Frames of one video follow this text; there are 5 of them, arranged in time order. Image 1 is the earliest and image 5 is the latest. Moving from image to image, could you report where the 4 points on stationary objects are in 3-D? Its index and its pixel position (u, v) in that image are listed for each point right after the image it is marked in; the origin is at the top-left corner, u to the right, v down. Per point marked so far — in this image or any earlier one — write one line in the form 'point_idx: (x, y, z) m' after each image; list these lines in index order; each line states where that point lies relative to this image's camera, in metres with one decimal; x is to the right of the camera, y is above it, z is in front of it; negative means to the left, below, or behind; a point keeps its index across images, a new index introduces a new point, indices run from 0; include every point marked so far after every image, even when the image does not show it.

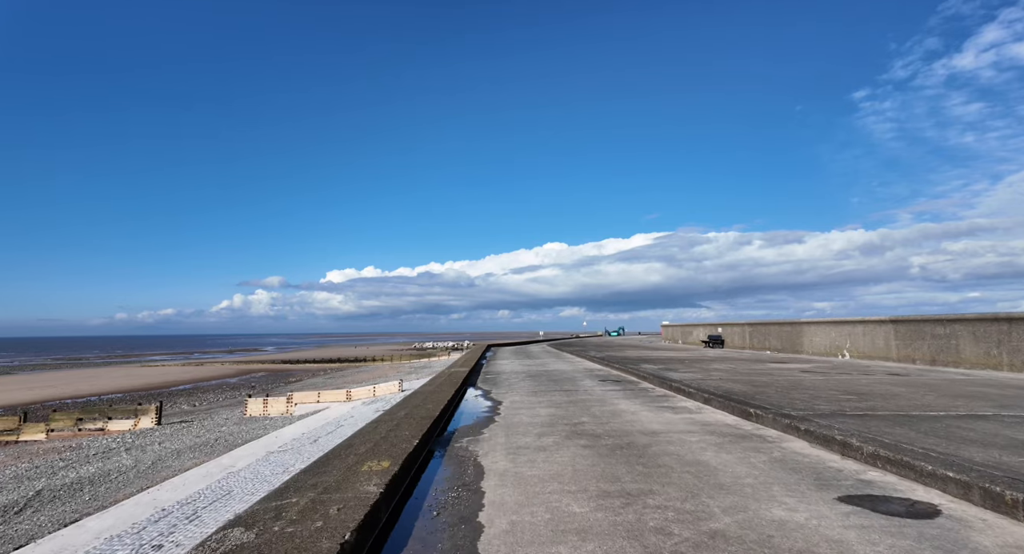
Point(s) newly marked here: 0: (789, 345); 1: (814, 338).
0: (+9.8, -2.4, +17.8) m
1: (+9.8, -2.0, +16.5) m
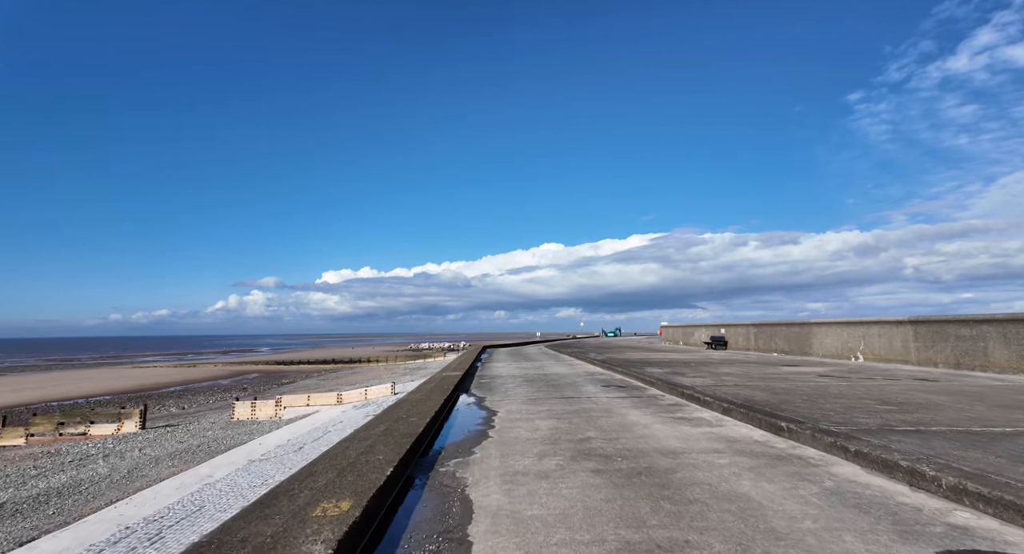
0: (+9.7, -2.4, +17.1) m
1: (+9.7, -1.9, +15.7) m
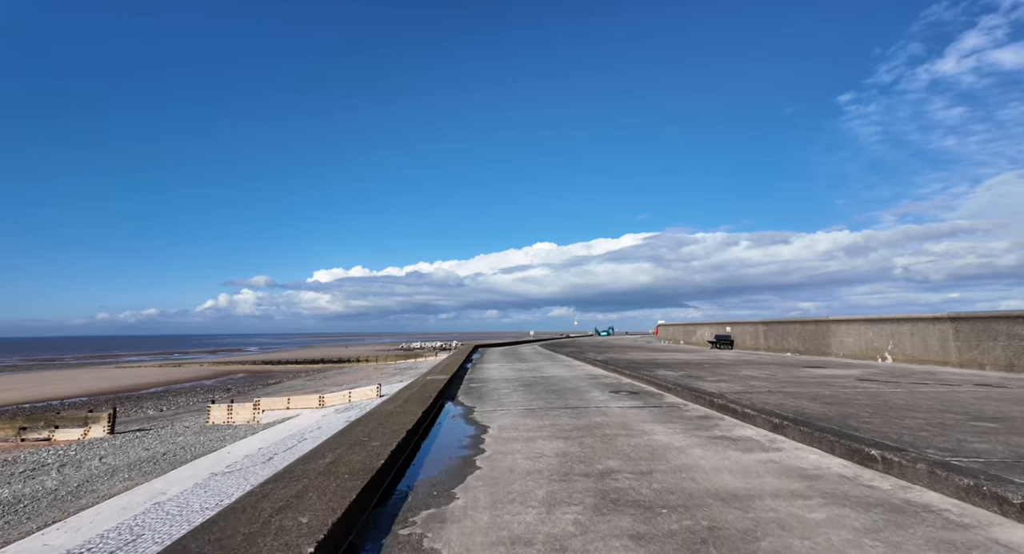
0: (+9.5, -2.2, +15.8) m
1: (+9.5, -1.7, +14.5) m
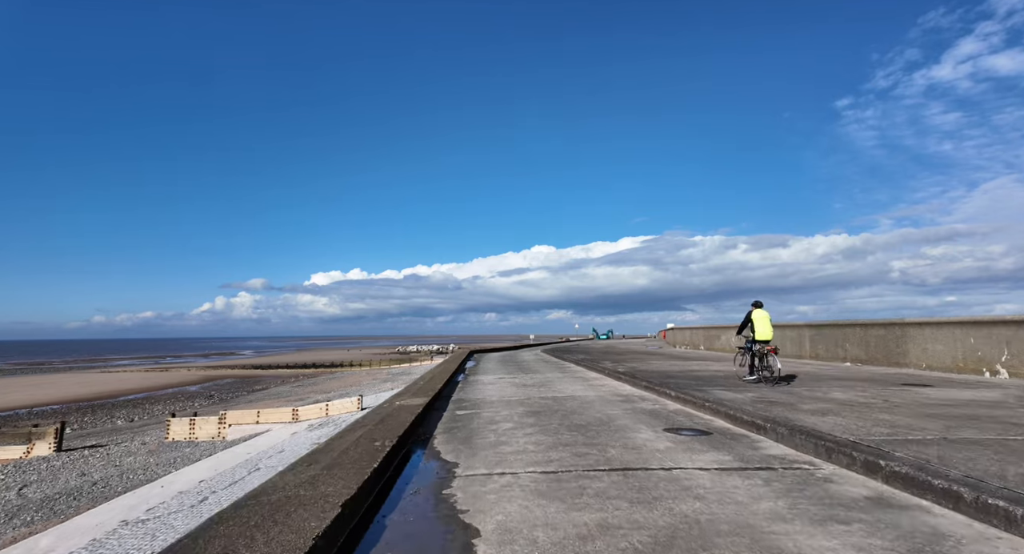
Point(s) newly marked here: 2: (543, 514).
0: (+9.5, -2.0, +12.9) m
1: (+9.6, -1.6, +11.6) m
2: (+0.2, -1.5, +3.3) m
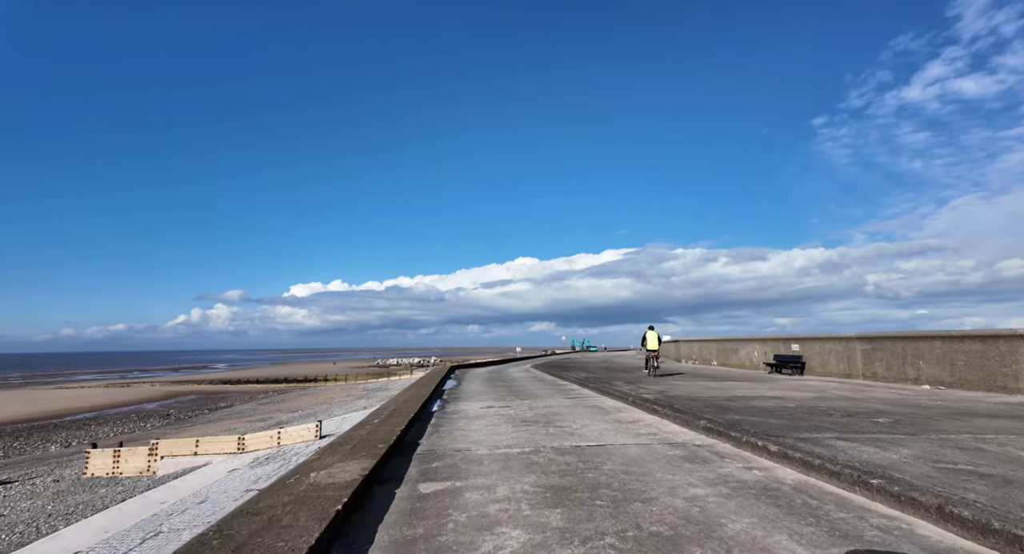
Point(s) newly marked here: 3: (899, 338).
0: (+9.3, -2.0, +10.1) m
1: (+9.5, -1.5, +8.7) m
2: (+0.4, -1.2, +0.2) m
3: (+9.3, -1.5, +12.1) m
